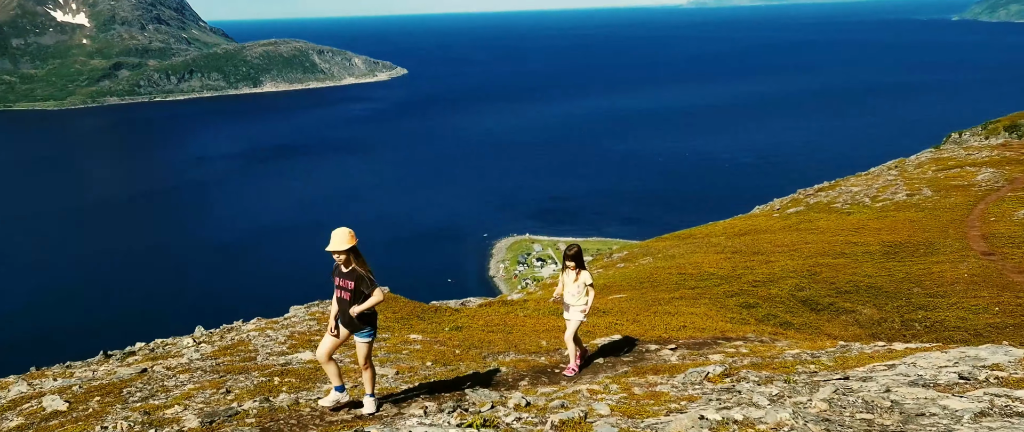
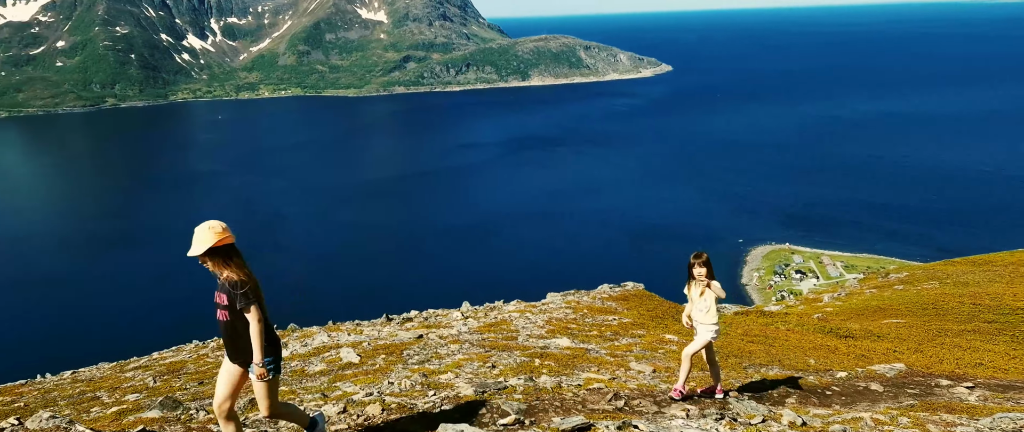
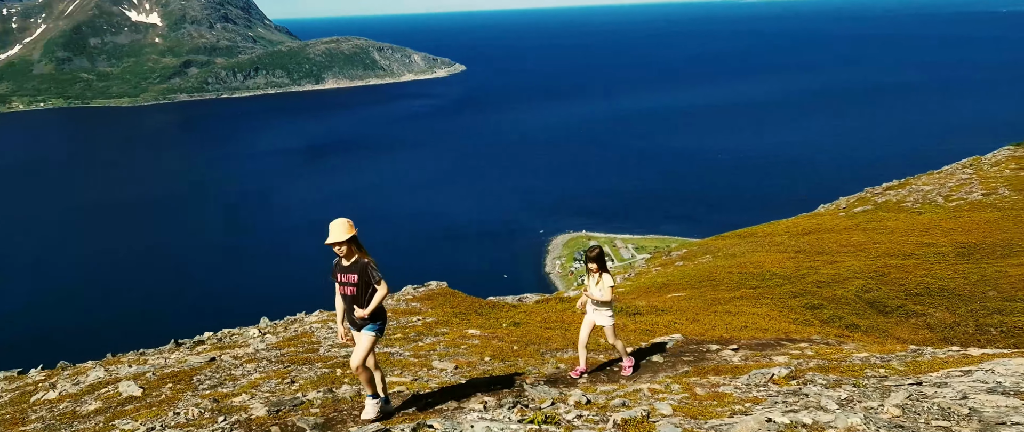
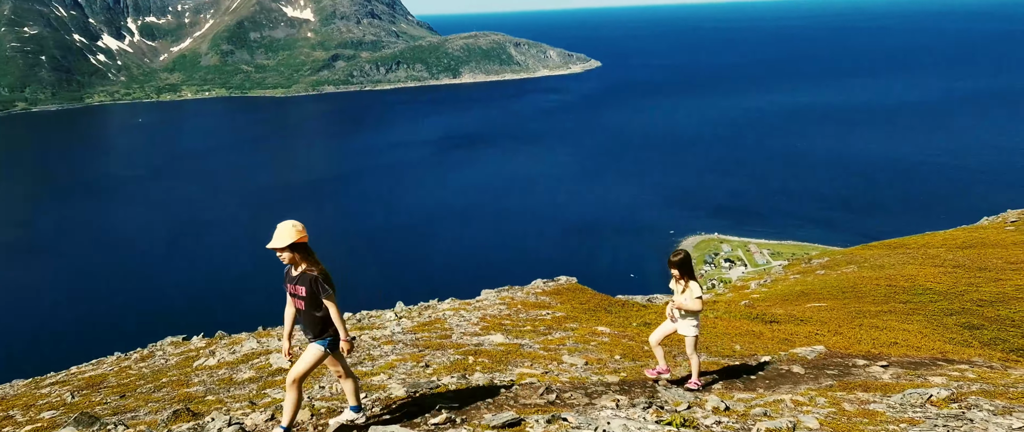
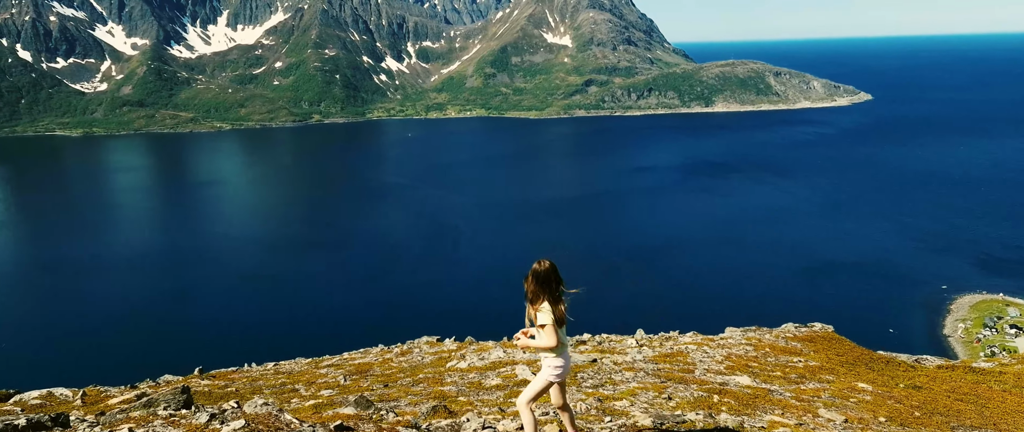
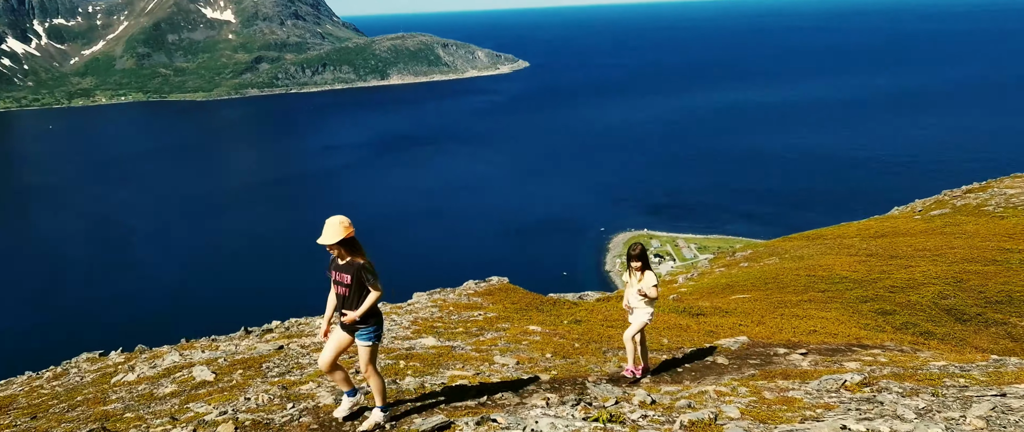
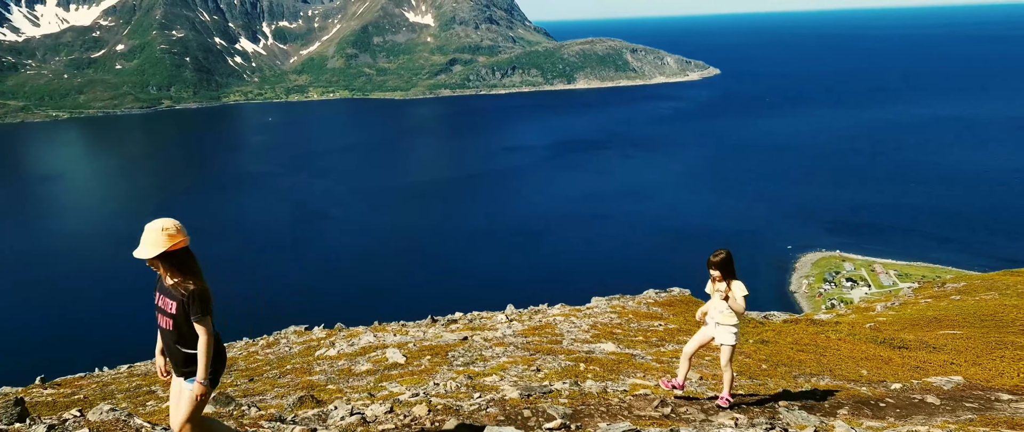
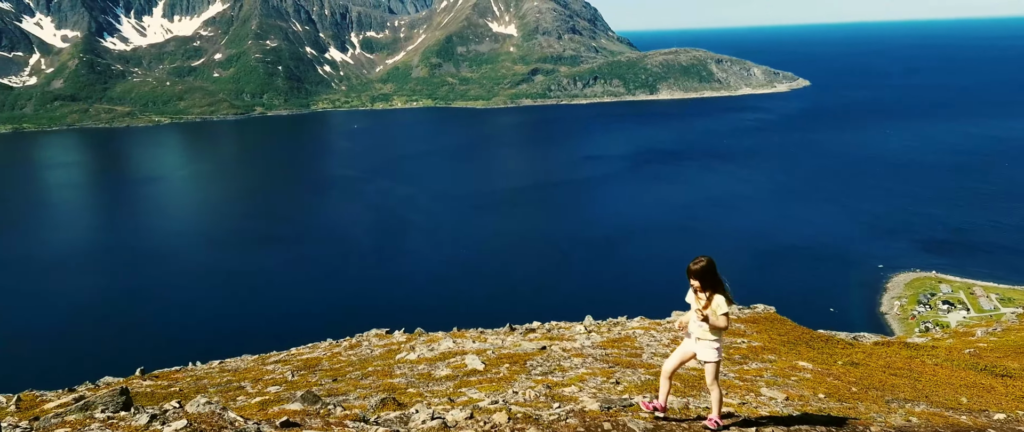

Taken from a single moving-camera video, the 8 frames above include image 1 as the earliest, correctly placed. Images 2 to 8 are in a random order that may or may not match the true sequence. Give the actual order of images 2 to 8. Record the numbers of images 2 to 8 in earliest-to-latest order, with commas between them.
3, 6, 4, 2, 7, 8, 5
